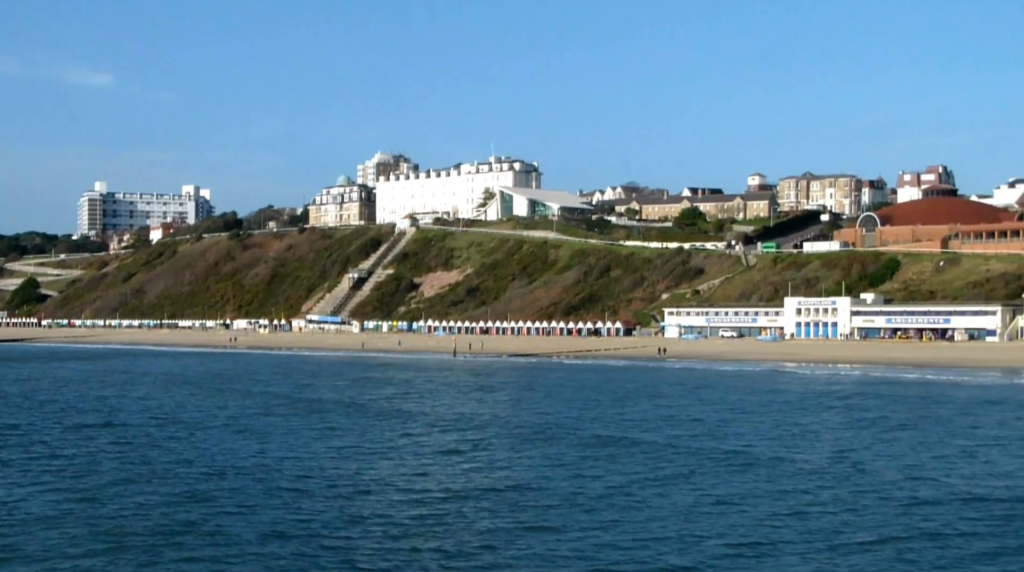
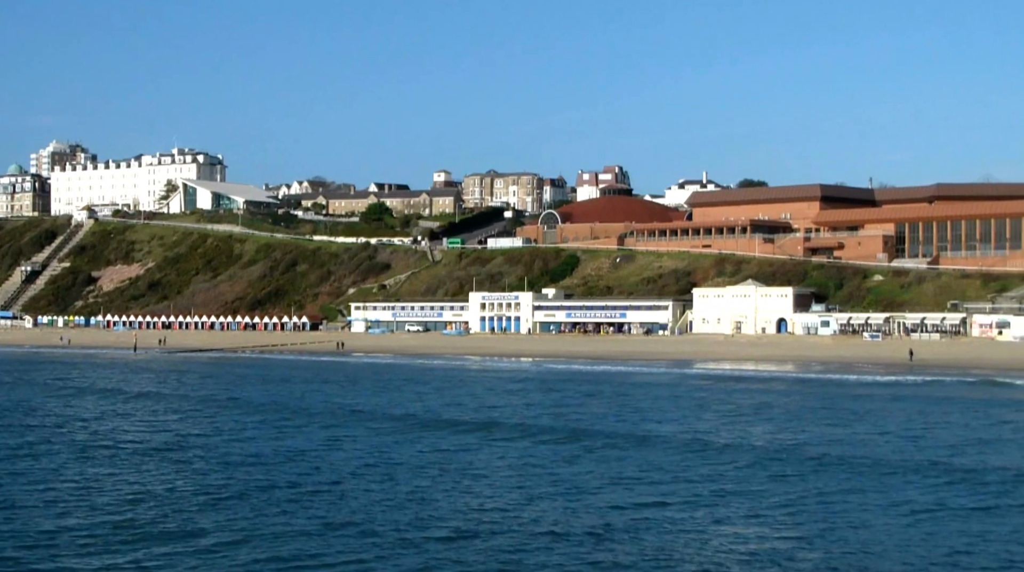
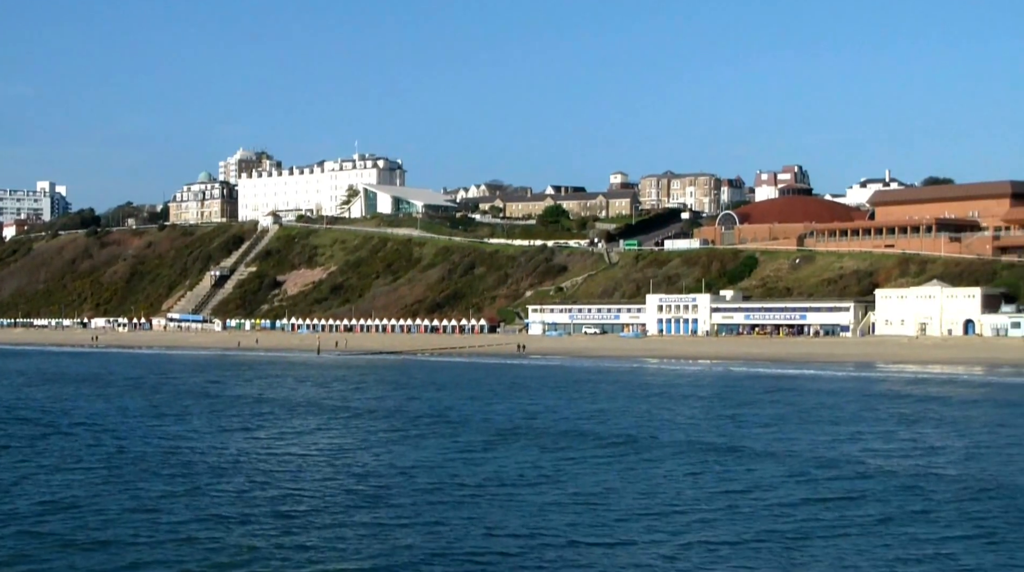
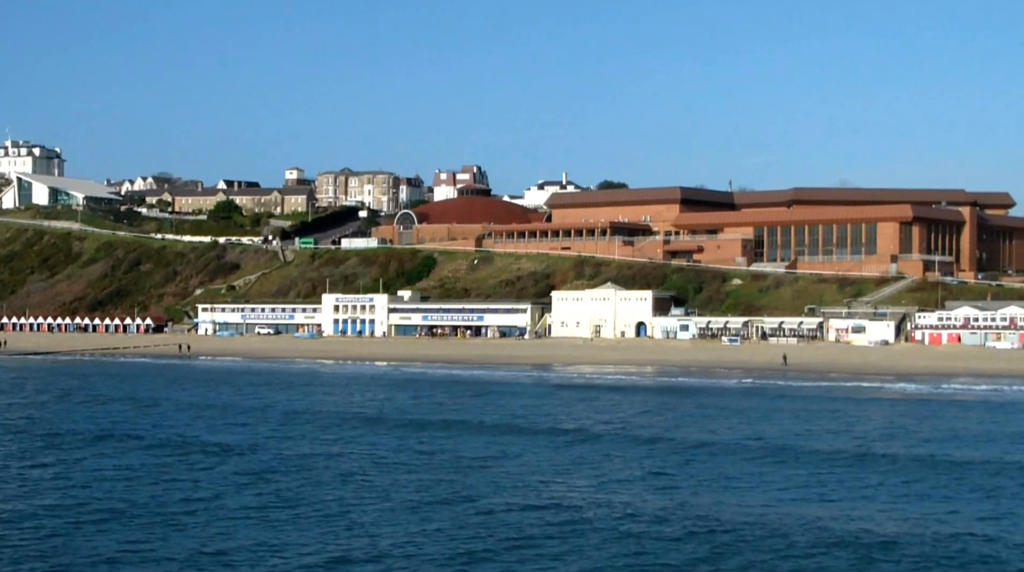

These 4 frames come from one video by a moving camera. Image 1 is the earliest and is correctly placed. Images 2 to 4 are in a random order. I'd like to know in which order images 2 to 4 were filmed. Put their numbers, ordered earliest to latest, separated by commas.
3, 2, 4
